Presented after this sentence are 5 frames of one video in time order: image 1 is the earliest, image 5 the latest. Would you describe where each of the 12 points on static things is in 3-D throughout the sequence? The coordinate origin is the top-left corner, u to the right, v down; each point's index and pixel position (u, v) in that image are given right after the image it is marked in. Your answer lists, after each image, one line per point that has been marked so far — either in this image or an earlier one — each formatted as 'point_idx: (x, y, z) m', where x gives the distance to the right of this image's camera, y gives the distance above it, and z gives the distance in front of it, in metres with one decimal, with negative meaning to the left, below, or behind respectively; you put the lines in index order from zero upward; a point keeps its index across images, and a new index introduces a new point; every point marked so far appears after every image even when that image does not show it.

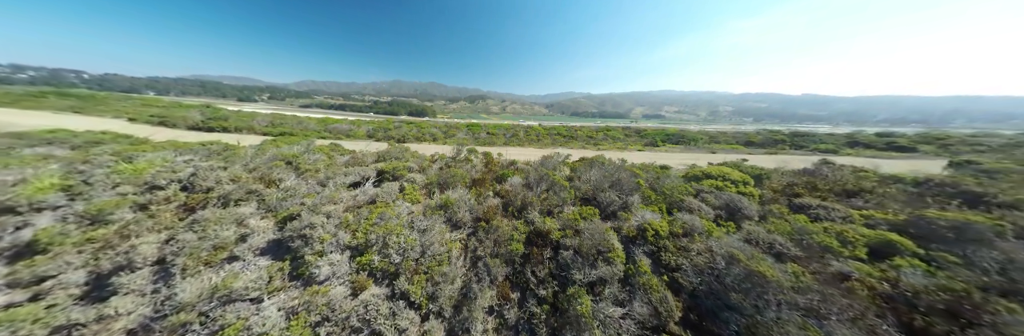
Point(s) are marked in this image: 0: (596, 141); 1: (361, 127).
0: (+5.5, +1.6, +12.9) m
1: (-11.4, +2.7, +14.6) m
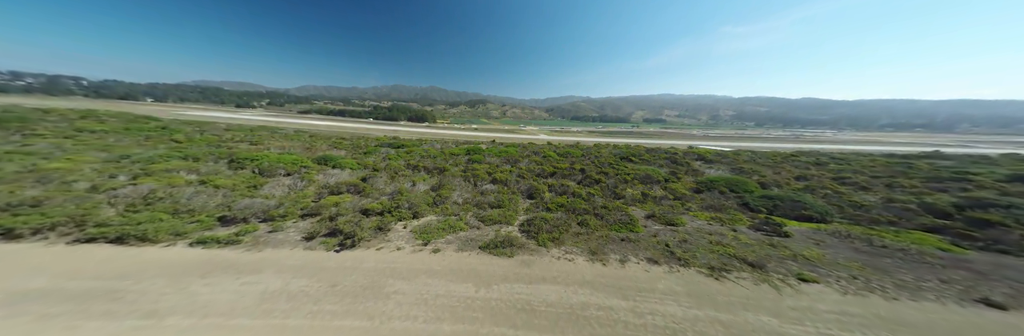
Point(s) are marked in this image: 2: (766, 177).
0: (+6.4, -2.0, +8.3) m
1: (-10.4, -1.0, +10.1) m
2: (+20.1, -0.8, +15.4) m
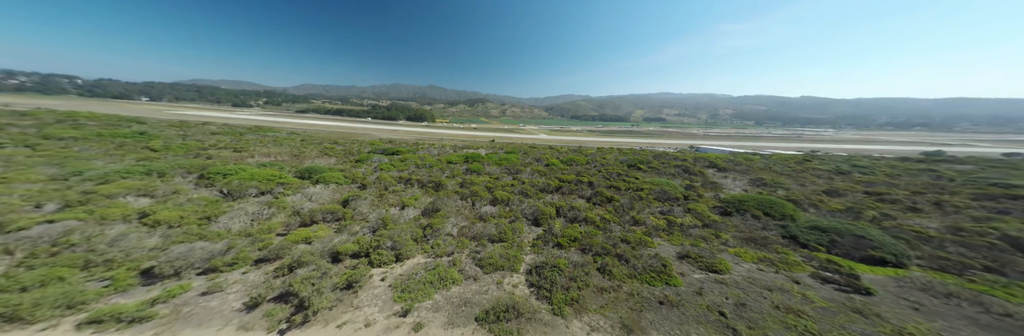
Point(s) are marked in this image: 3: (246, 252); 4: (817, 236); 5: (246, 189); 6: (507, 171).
0: (+6.6, -3.0, +6.9) m
1: (-10.3, -2.0, +8.6) m
2: (+20.2, -1.8, +14.0) m
3: (-8.6, -2.6, +6.3) m
4: (+11.6, -2.6, +7.4) m
5: (-15.0, -1.2, +11.0) m
6: (-0.5, -0.2, +18.8) m
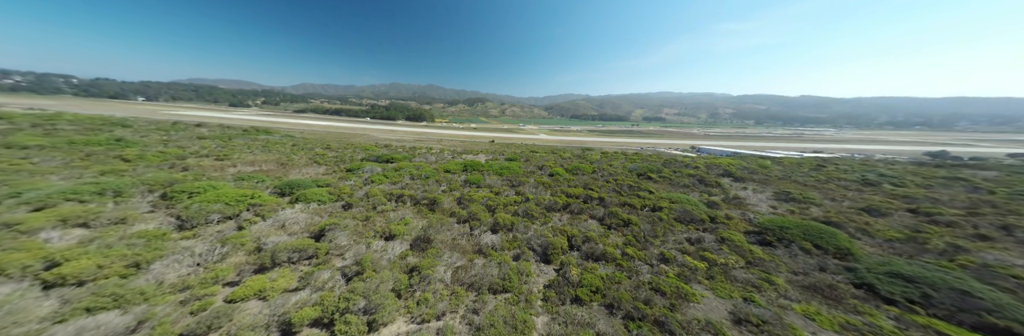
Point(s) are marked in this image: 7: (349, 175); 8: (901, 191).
0: (+6.8, -4.0, +5.4) m
1: (-10.1, -3.1, +7.0) m
2: (+20.4, -2.8, +12.5) m
3: (-8.4, -3.7, +4.8) m
4: (+11.8, -3.6, +5.9) m
5: (-14.8, -2.3, +9.5) m
6: (-0.3, -1.3, +17.3) m
7: (-15.8, -0.6, +18.9) m
8: (+32.8, -1.9, +16.4) m
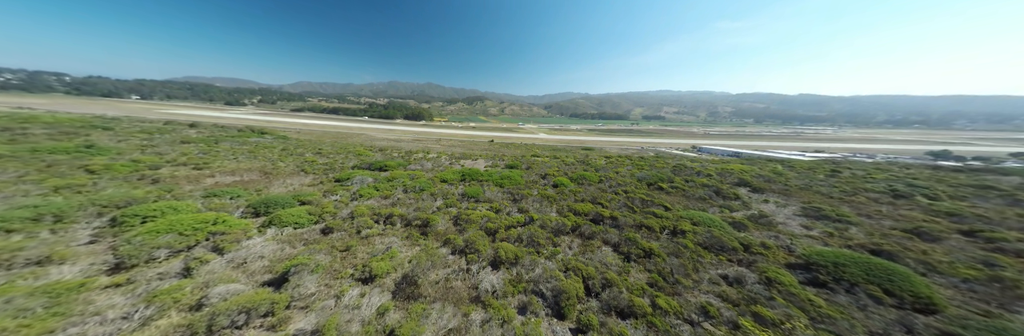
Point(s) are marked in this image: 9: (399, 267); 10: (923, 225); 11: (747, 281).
0: (+7.0, -5.1, +3.9) m
1: (-9.9, -4.2, +5.5) m
2: (+20.6, -3.8, +11.1) m
3: (-8.2, -4.8, +3.3) m
4: (+12.0, -4.7, +4.4) m
5: (-14.6, -3.3, +7.9) m
6: (-0.2, -2.3, +15.7) m
7: (-15.7, -1.6, +17.3) m
8: (+32.9, -2.9, +15.0) m
9: (-4.7, -4.1, +8.2) m
10: (+25.3, -3.5, +12.0) m
11: (+9.3, -4.4, +7.7) m
